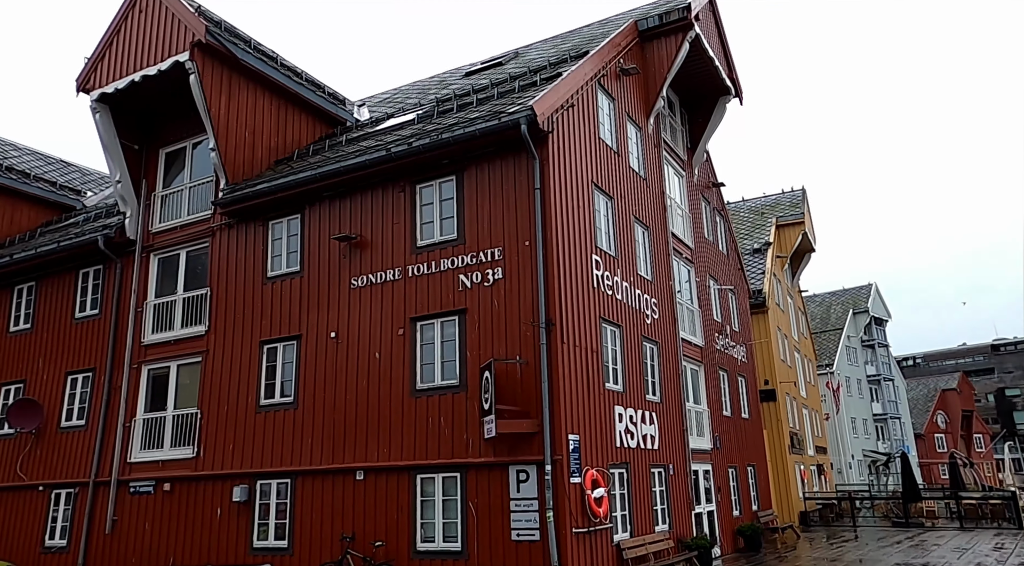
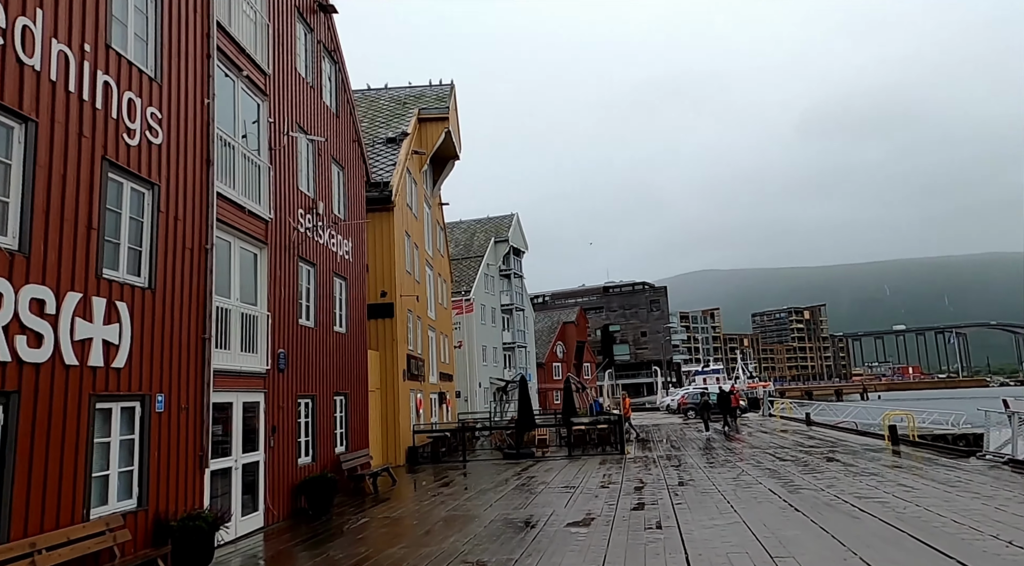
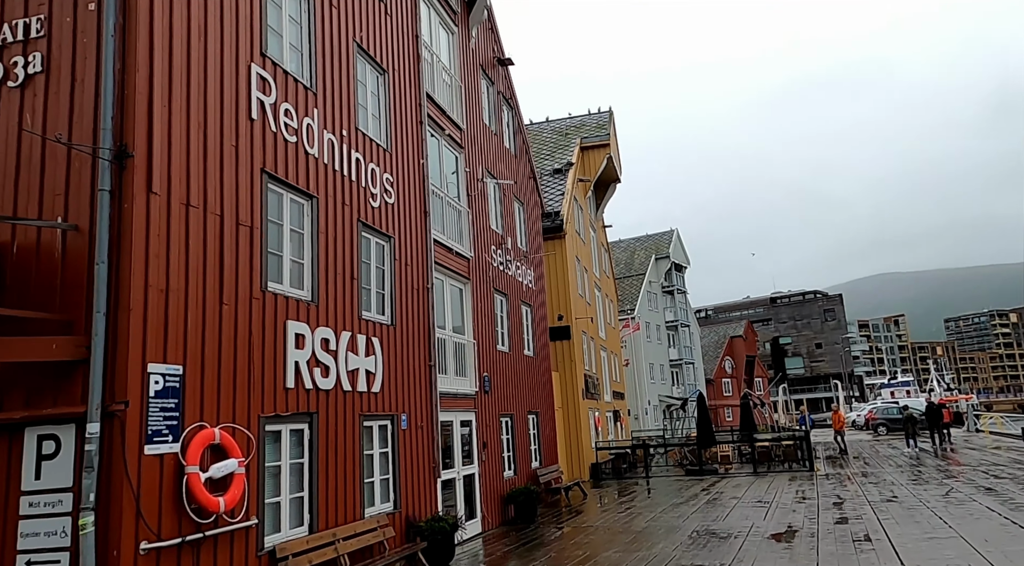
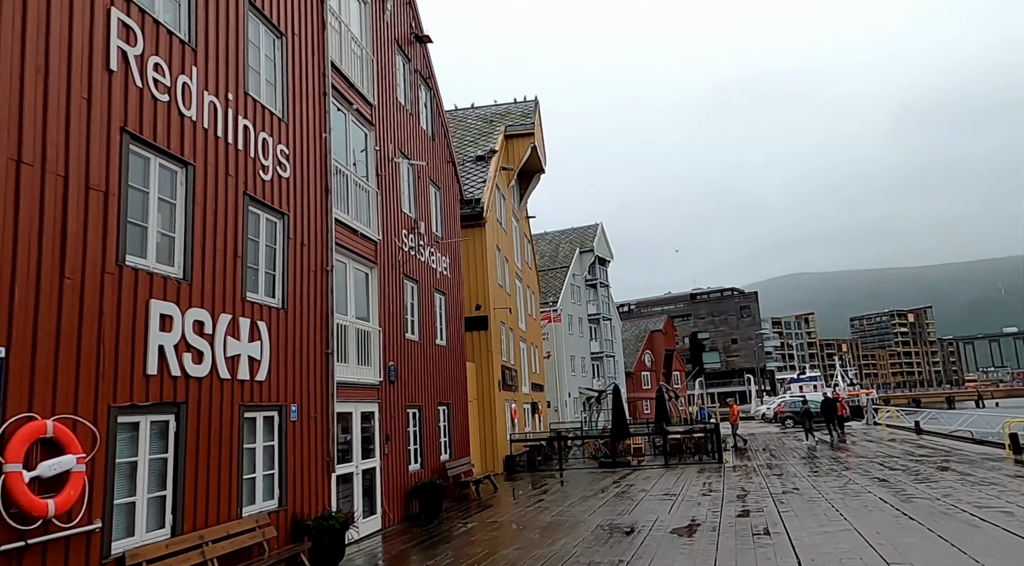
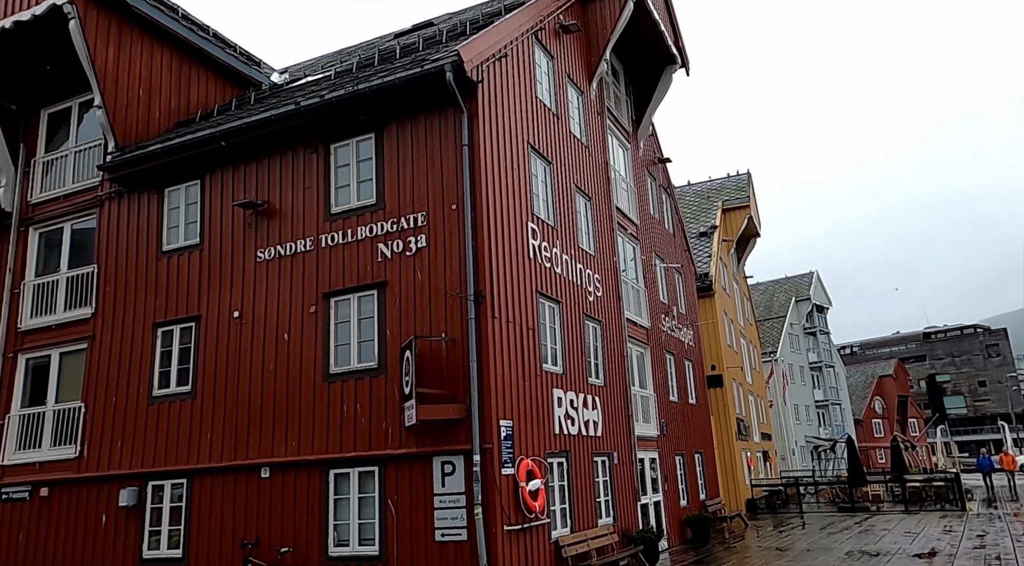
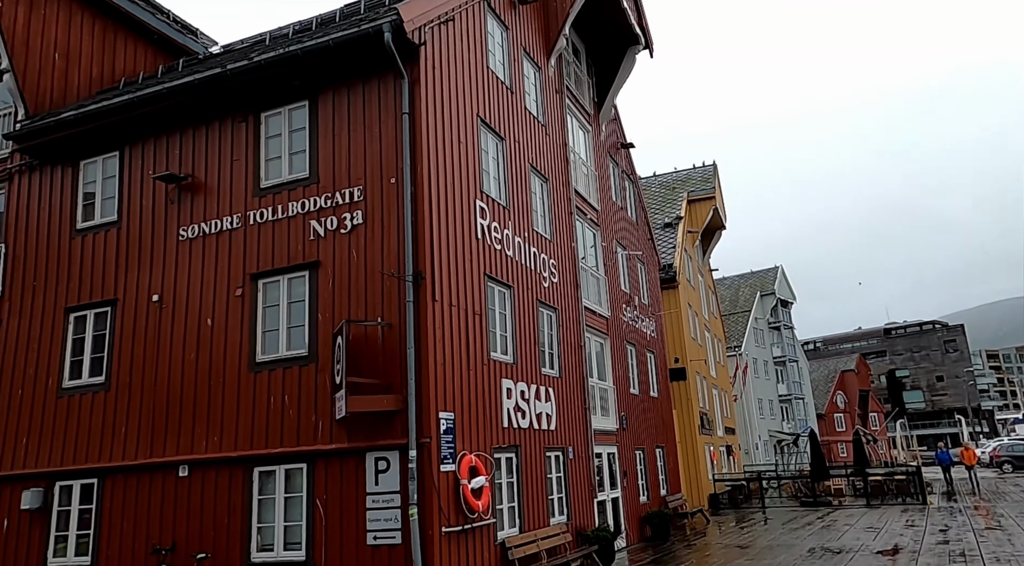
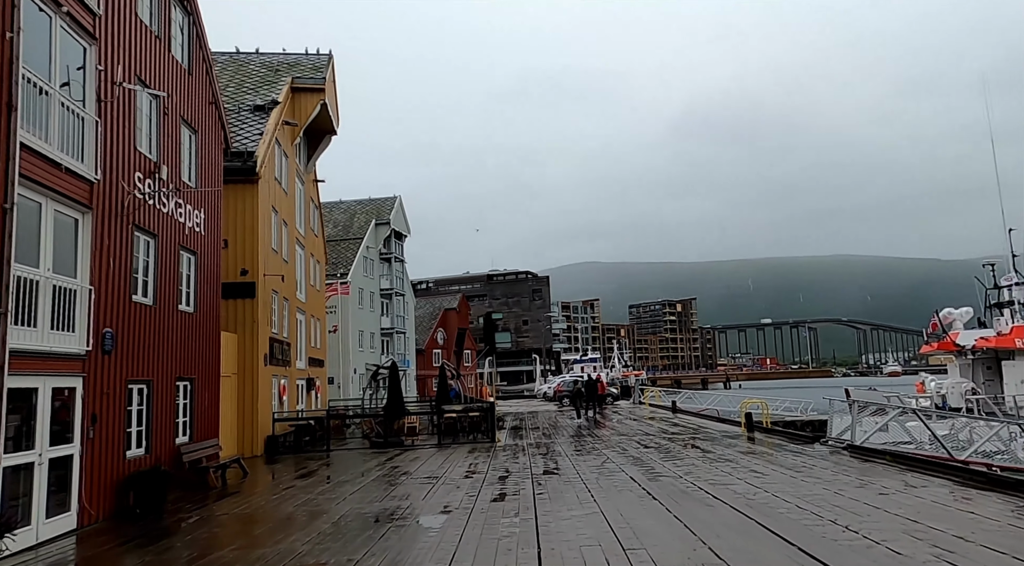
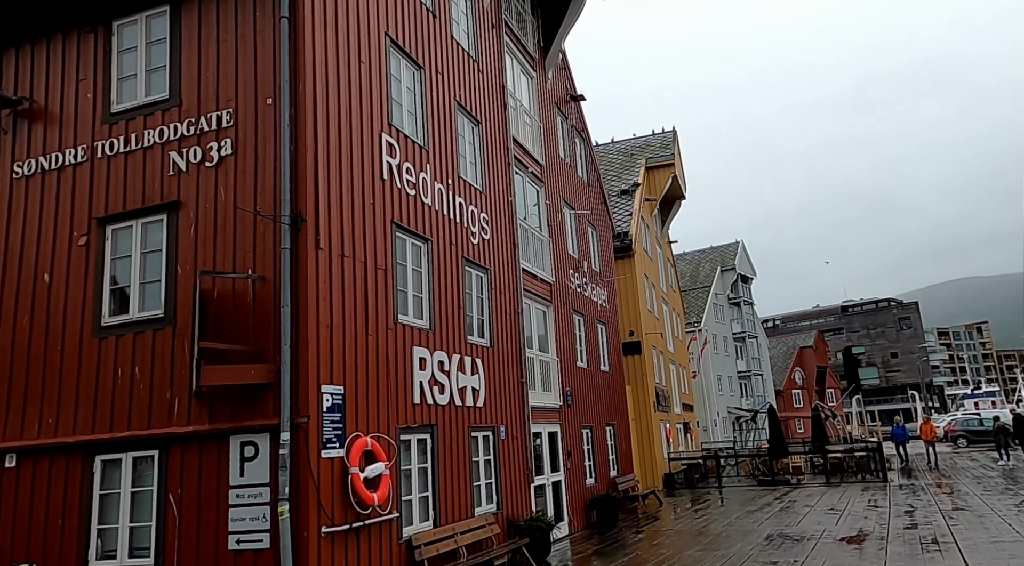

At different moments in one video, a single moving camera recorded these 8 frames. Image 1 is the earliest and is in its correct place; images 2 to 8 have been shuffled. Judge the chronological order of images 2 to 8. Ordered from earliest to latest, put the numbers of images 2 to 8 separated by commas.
5, 6, 8, 3, 4, 2, 7
